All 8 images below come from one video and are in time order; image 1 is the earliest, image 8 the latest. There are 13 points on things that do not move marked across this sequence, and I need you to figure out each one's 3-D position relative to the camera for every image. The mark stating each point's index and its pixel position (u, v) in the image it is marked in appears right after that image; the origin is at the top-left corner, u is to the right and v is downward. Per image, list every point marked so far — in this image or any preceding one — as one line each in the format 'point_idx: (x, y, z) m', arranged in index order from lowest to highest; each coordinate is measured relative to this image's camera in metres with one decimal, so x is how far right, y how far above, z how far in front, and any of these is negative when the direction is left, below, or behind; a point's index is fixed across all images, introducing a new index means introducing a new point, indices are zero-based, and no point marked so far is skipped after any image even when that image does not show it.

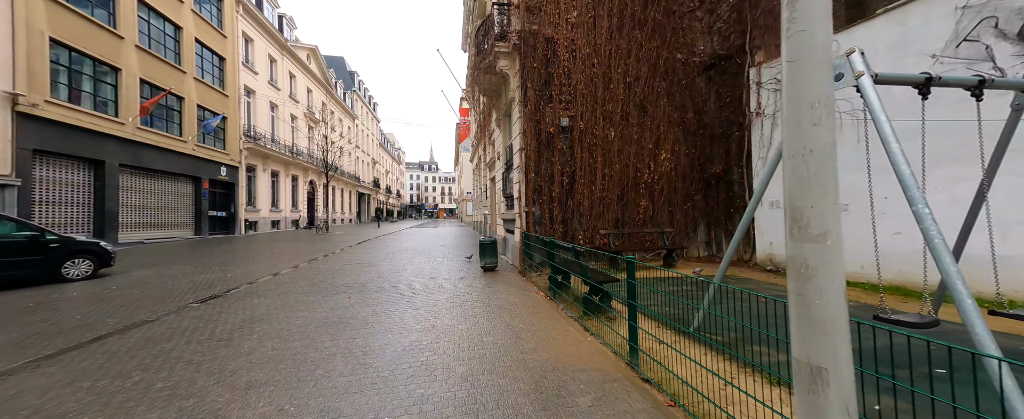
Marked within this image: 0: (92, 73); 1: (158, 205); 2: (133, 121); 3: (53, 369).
0: (-14.2, +4.7, +10.3) m
1: (-14.8, +0.2, +12.8) m
2: (-14.2, +3.4, +11.4) m
3: (-4.3, -1.5, +2.8) m
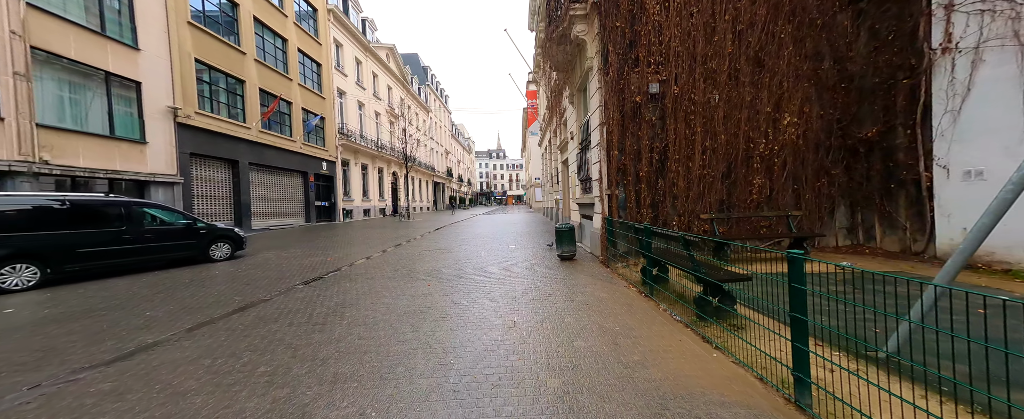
0: (-11.6, +5.0, +12.4) m
1: (-11.6, +0.6, +15.1) m
2: (-11.3, +3.7, +13.5) m
3: (-3.4, -1.4, +3.2) m
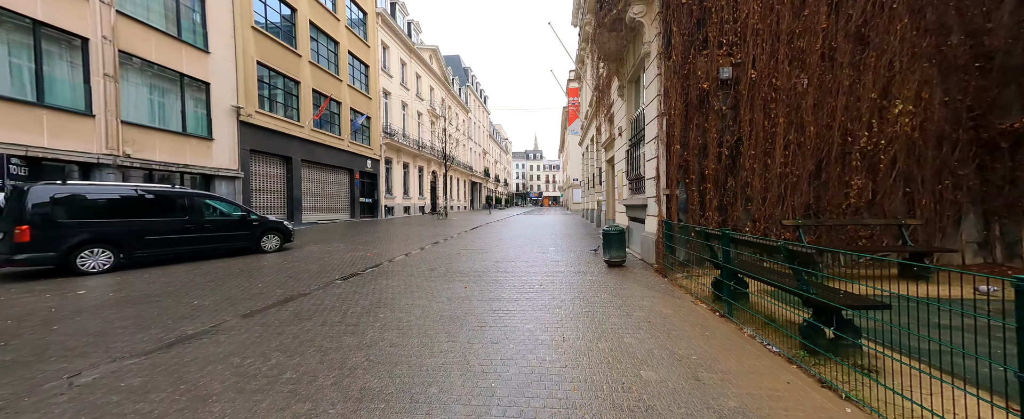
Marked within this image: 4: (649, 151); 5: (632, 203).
0: (-9.9, +5.3, +13.2) m
1: (-9.7, +0.9, +15.8) m
2: (-9.5, +4.0, +14.3) m
3: (-2.9, -1.3, +3.1) m
4: (+2.8, +1.2, +6.3) m
5: (+2.9, +0.2, +7.6) m
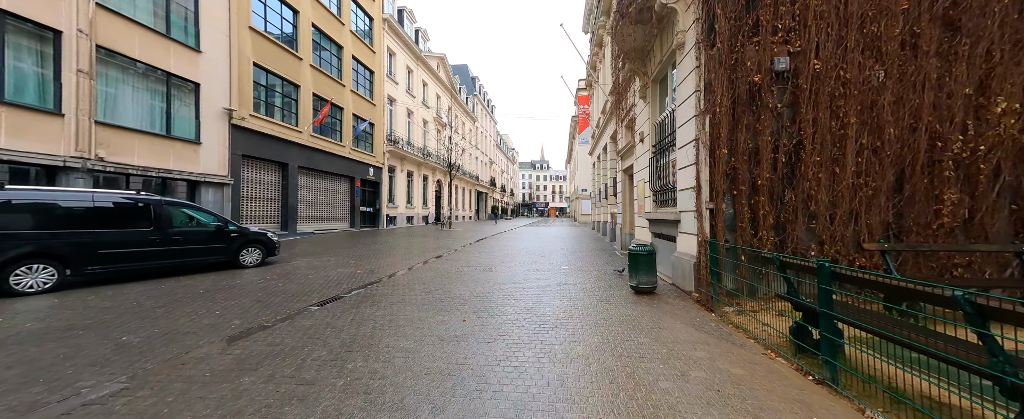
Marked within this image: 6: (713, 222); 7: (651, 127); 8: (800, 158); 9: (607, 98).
0: (-9.5, +4.9, +12.6) m
1: (-9.3, +0.4, +15.1) m
2: (-9.1, +3.6, +13.7) m
3: (-2.8, -1.4, +2.2) m
4: (+3.0, +1.0, +5.4) m
5: (+3.1, -0.2, +6.6) m
6: (+2.9, -0.2, +4.4) m
7: (+3.4, +2.0, +7.4) m
8: (+4.1, +0.7, +4.3) m
9: (+4.3, +5.1, +13.9) m
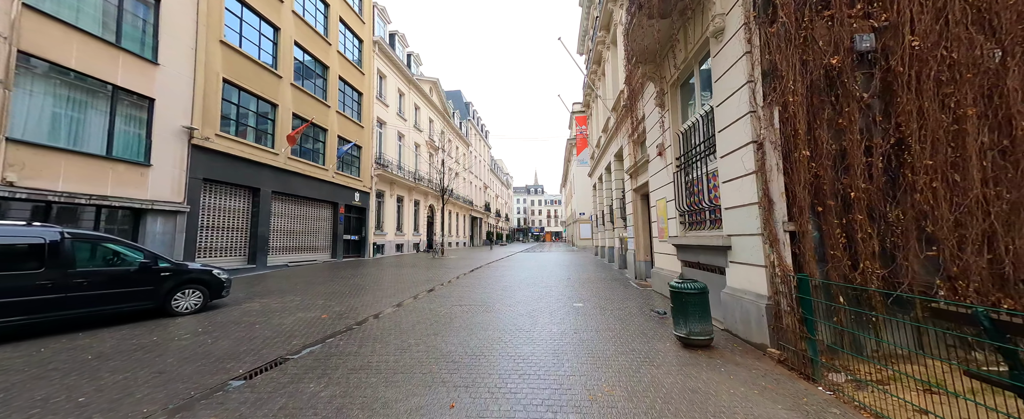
0: (-9.7, +3.8, +11.6) m
1: (-9.4, -0.9, +13.7) m
2: (-9.3, +2.4, +12.5) m
3: (-2.7, -1.6, +0.8) m
4: (+3.0, +0.6, +4.3) m
5: (+3.2, -0.6, +5.4) m
6: (+3.0, -0.4, +3.2) m
7: (+3.4, +1.5, +6.4) m
8: (+4.1, +0.5, +3.2) m
9: (+4.2, +4.1, +13.1) m
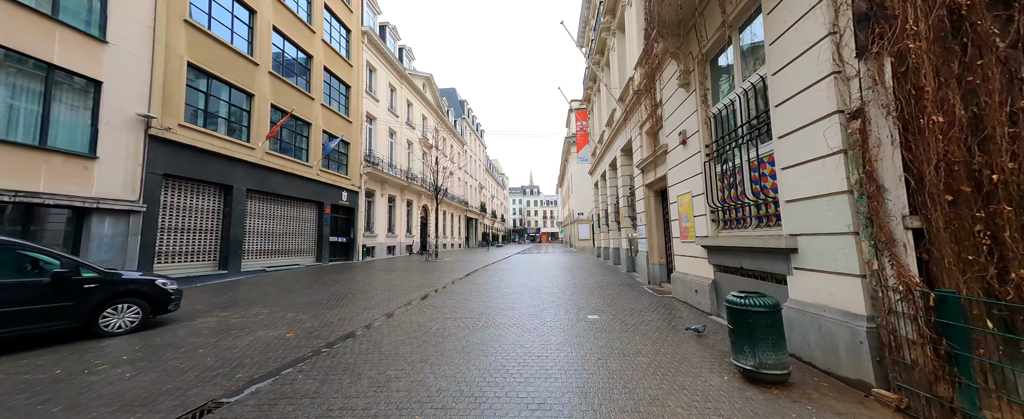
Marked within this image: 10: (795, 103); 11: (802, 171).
0: (-9.7, +3.8, +10.5) m
1: (-9.5, -0.9, +12.6) m
2: (-9.3, +2.4, +11.4) m
3: (-2.5, -1.5, -0.2) m
4: (+3.1, +0.7, +3.4) m
5: (+3.2, -0.5, +4.5) m
6: (+3.1, -0.3, +2.3) m
7: (+3.4, +1.6, +5.5) m
8: (+4.2, +0.6, +2.3) m
9: (+4.1, +4.2, +12.3) m
10: (+3.1, +1.2, +3.4) m
11: (+3.1, +0.4, +3.3) m
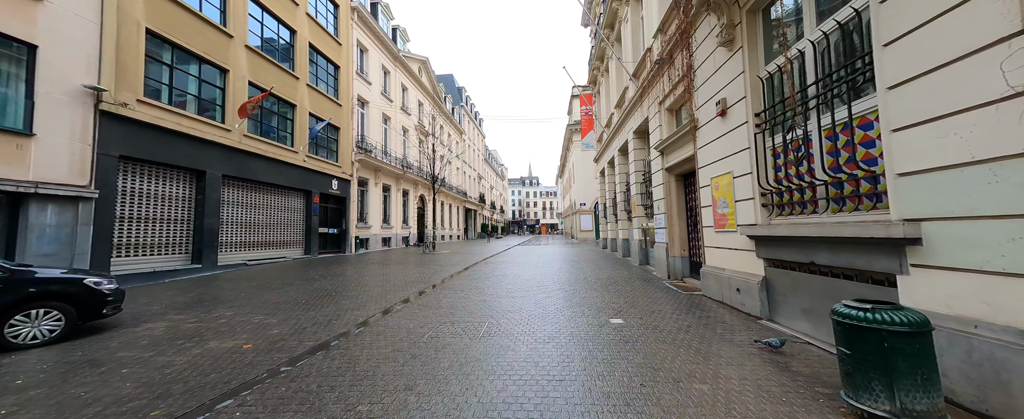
0: (-9.6, +4.2, +9.4) m
1: (-9.4, -0.5, +11.7) m
2: (-9.3, +2.8, +10.4) m
3: (-2.4, -1.4, -1.1) m
4: (+3.2, +0.9, +2.4) m
5: (+3.3, -0.3, +3.6) m
6: (+3.2, -0.1, +1.4) m
7: (+3.5, +1.8, +4.5) m
8: (+4.4, +0.8, +1.4) m
9: (+4.2, +4.6, +11.2) m
10: (+3.2, +1.4, +2.4) m
11: (+3.2, +0.6, +2.3) m
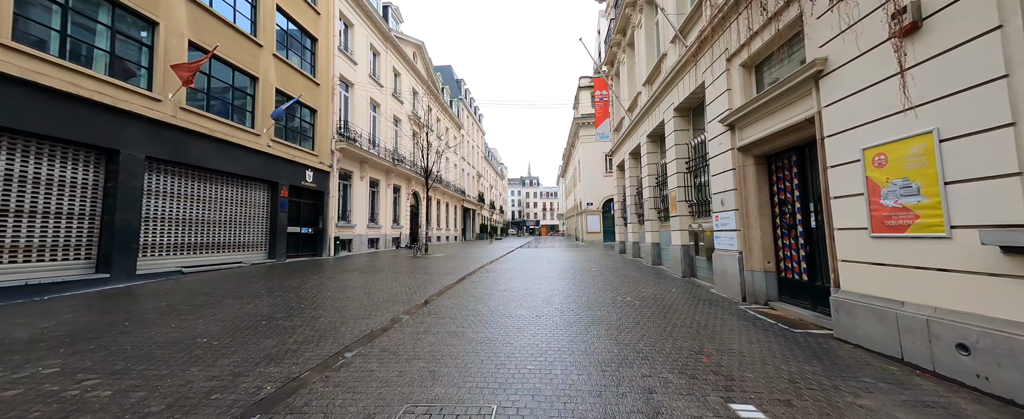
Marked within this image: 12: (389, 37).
0: (-9.4, +4.4, +7.1) m
1: (-9.2, -0.3, +9.4) m
2: (-9.0, +3.0, +8.1) m
3: (-2.1, -1.2, -3.4) m
4: (+3.5, +1.0, +0.2) m
5: (+3.6, -0.2, +1.4) m
6: (+3.5, 0.0, -0.9) m
7: (+3.8, +1.9, +2.3) m
8: (+4.6, +0.9, -0.8) m
9: (+4.4, +4.7, +9.0) m
10: (+3.5, +1.5, +0.2) m
11: (+3.5, +0.7, +0.1) m
12: (-7.9, +11.0, +19.4) m
